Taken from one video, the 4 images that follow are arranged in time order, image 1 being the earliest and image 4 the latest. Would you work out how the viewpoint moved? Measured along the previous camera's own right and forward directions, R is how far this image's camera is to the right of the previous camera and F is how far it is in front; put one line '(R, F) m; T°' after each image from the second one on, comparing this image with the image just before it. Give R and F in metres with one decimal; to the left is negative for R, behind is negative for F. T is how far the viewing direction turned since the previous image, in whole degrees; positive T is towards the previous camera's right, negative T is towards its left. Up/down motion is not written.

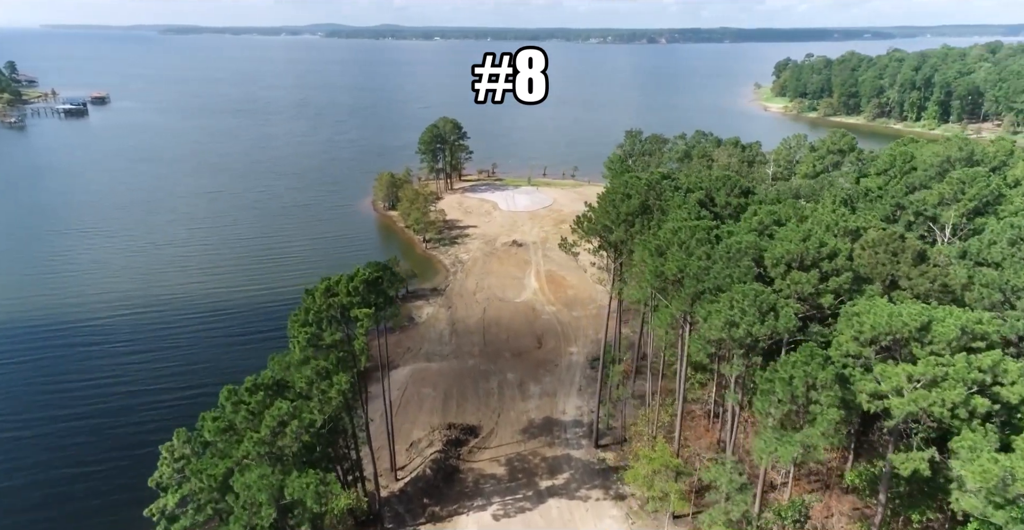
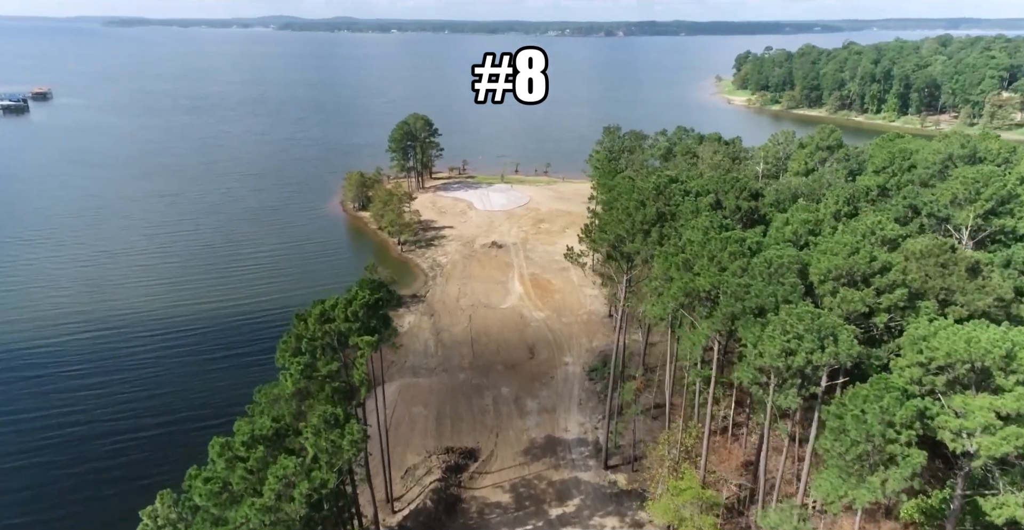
(-2.0, +2.6) m; +3°
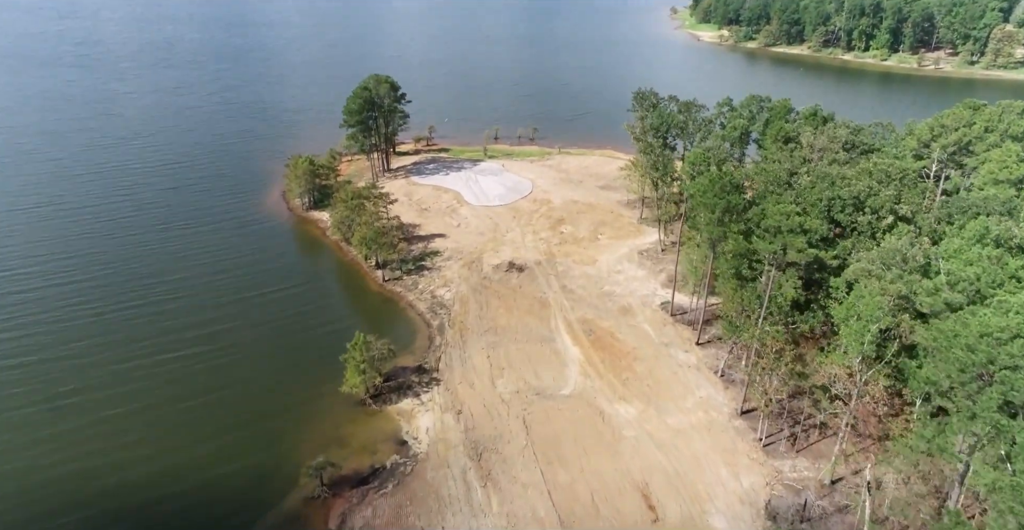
(-7.5, +20.8) m; +6°
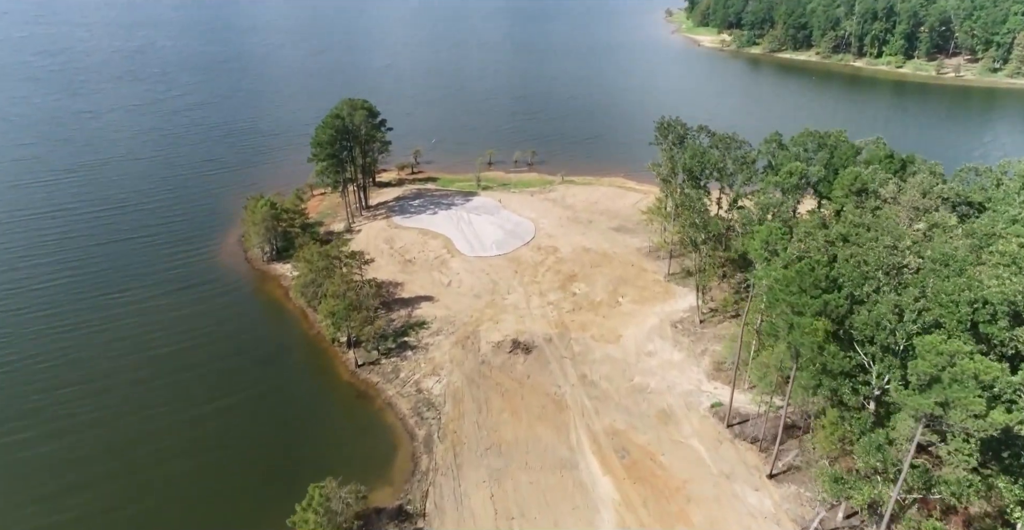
(-0.9, +10.6) m; +1°
